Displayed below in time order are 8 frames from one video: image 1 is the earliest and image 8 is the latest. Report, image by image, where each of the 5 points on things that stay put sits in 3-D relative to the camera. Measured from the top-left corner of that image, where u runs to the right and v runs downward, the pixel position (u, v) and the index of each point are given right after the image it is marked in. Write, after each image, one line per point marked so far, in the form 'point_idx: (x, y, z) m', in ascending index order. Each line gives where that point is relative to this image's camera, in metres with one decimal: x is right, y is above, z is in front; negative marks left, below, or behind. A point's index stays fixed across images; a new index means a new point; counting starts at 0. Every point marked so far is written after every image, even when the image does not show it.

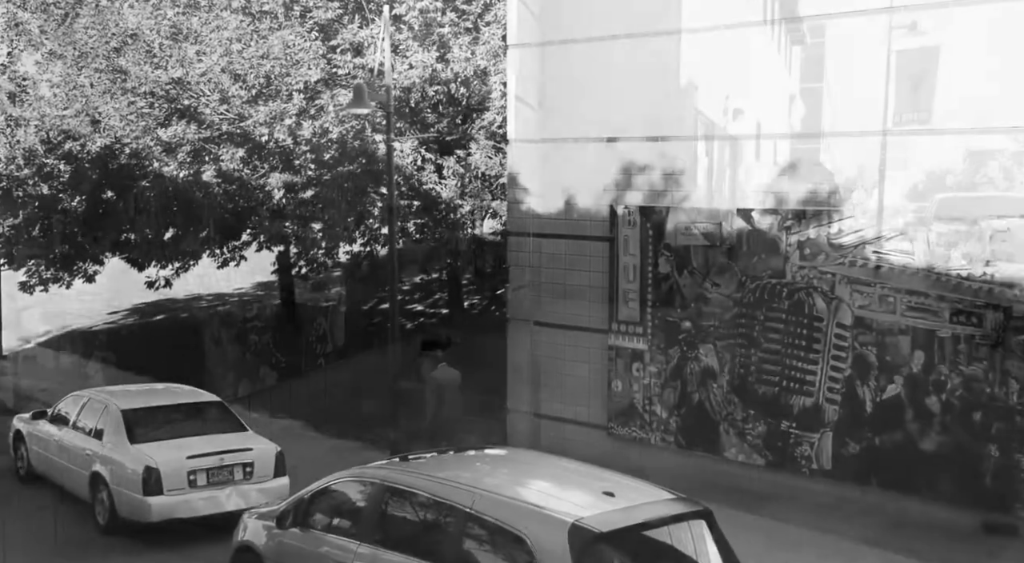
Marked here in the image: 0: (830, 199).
0: (+2.7, +0.7, +7.8) m
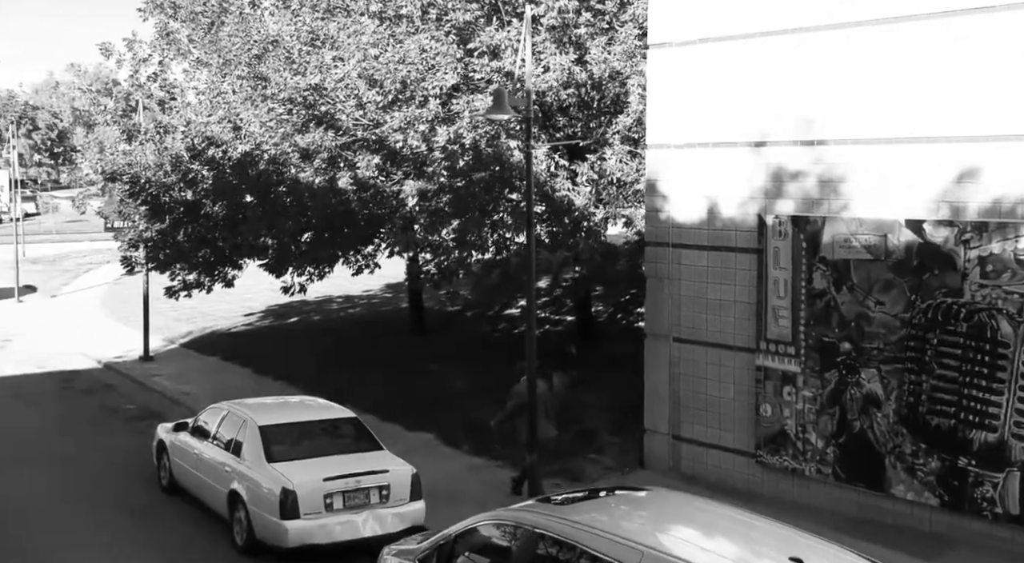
0: (+3.8, +0.6, +6.9) m
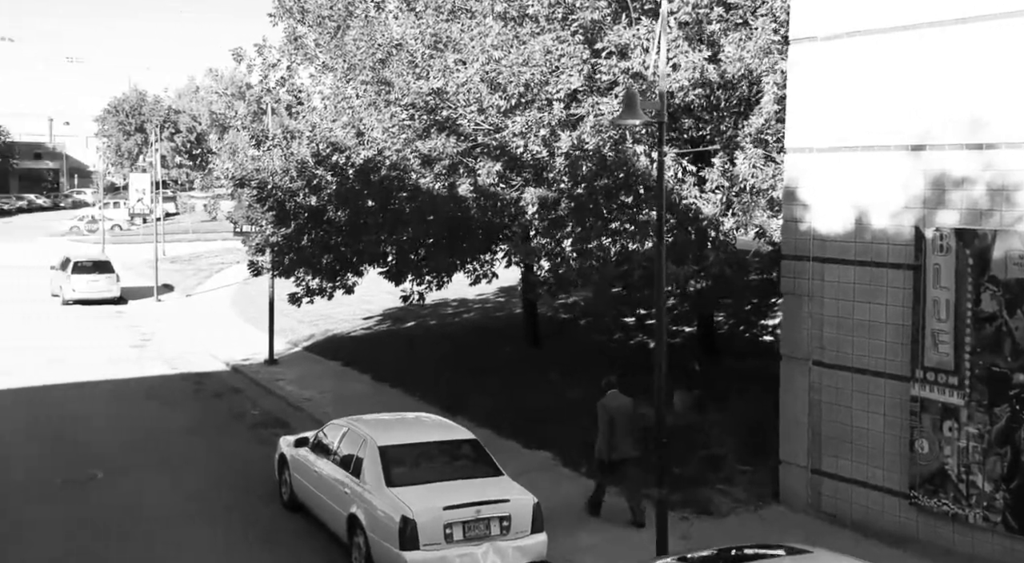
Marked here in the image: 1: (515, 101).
0: (+4.7, +0.4, +5.9) m
1: (0.0, +2.2, +11.2) m
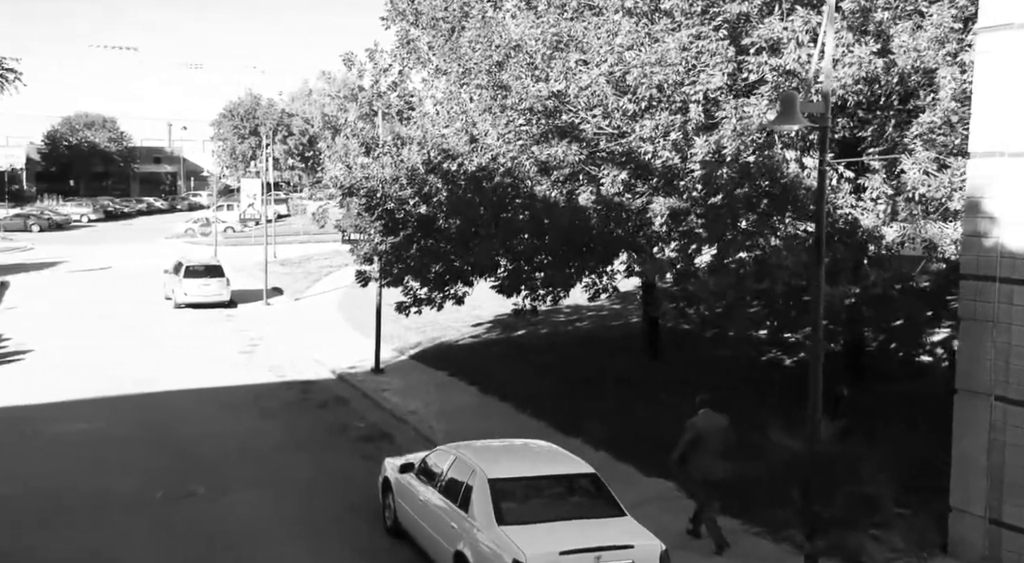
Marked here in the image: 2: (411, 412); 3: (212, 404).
0: (+5.5, +0.1, +4.5) m
1: (+1.5, +2.0, +10.3) m
2: (-1.6, -2.1, +15.0) m
3: (-5.3, -2.2, +16.2) m
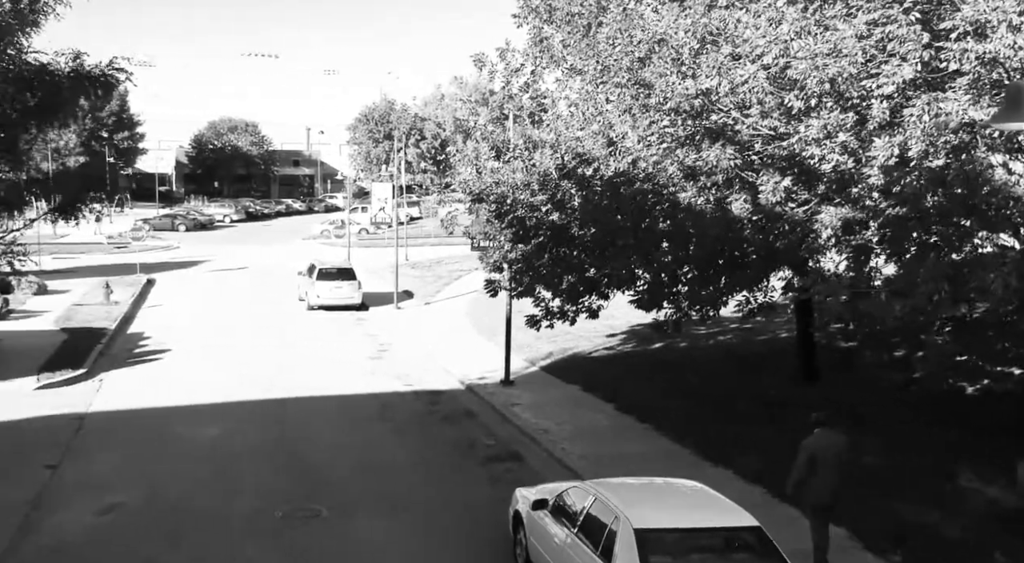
0: (+6.1, -0.1, +2.9) m
1: (+2.9, +1.8, +9.1) m
2: (+0.5, -2.3, +14.2) m
3: (-3.0, -2.3, +15.9) m
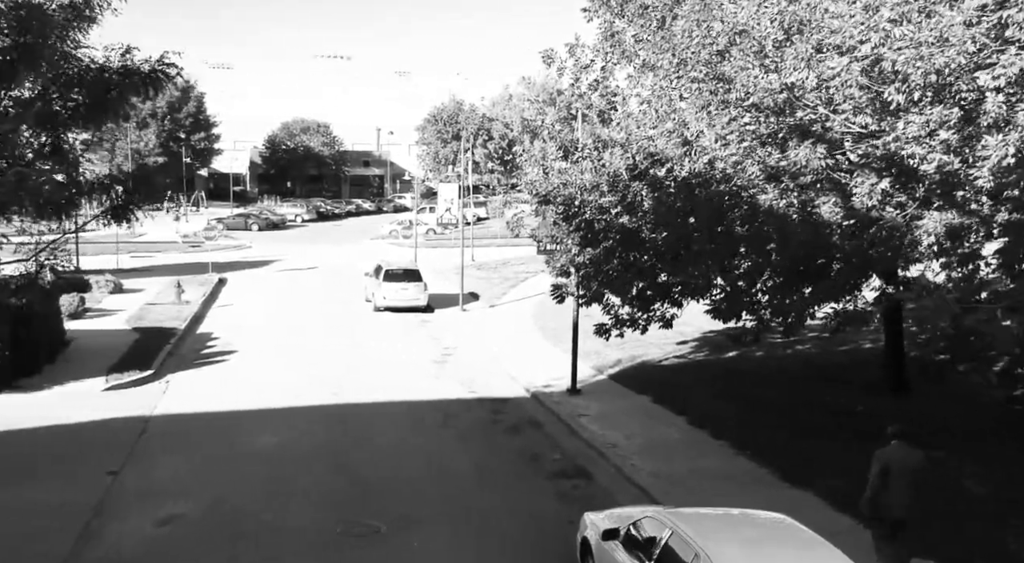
0: (+6.2, -0.2, +1.9) m
1: (+3.5, +1.7, +8.3) m
2: (+1.5, -2.4, +13.6) m
3: (-1.9, -2.4, +15.5) m
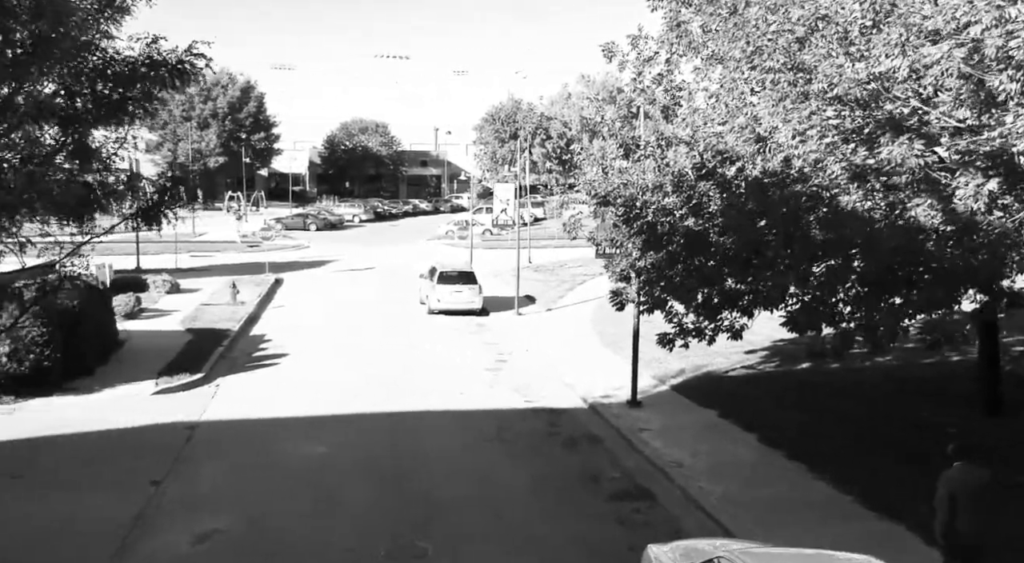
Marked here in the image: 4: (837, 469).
0: (+6.3, -0.3, +0.7) m
1: (+4.0, +1.6, +7.3) m
2: (+2.2, -2.5, +12.7) m
3: (-0.9, -2.4, +14.9) m
4: (+4.3, -2.4, +12.2) m
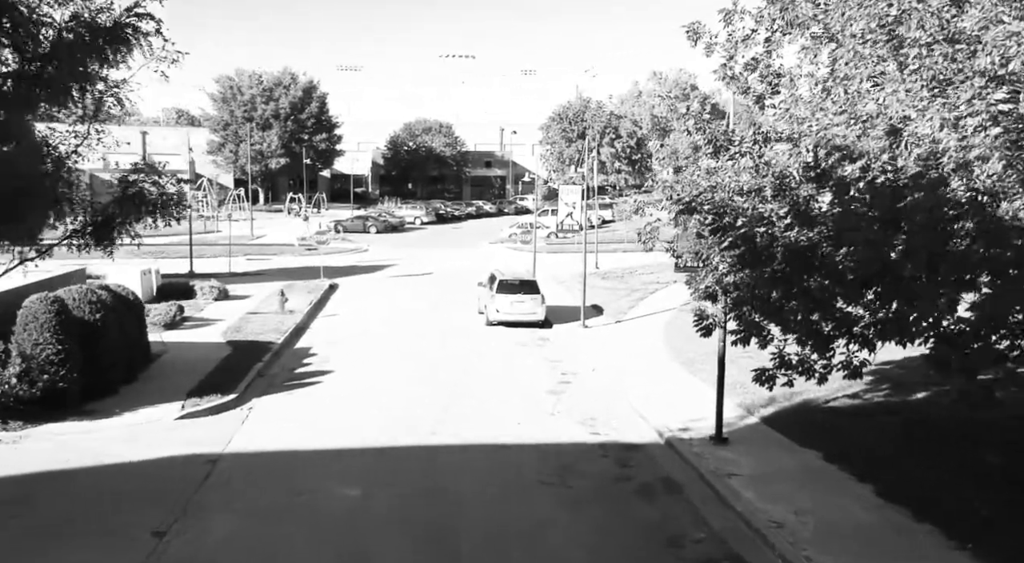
0: (+6.2, -0.6, -1.8) m
1: (+4.4, +1.3, +5.0) m
2: (+3.0, -2.8, +10.5) m
3: (0.0, -2.7, +12.9) m
4: (+5.0, -2.7, +9.8) m
